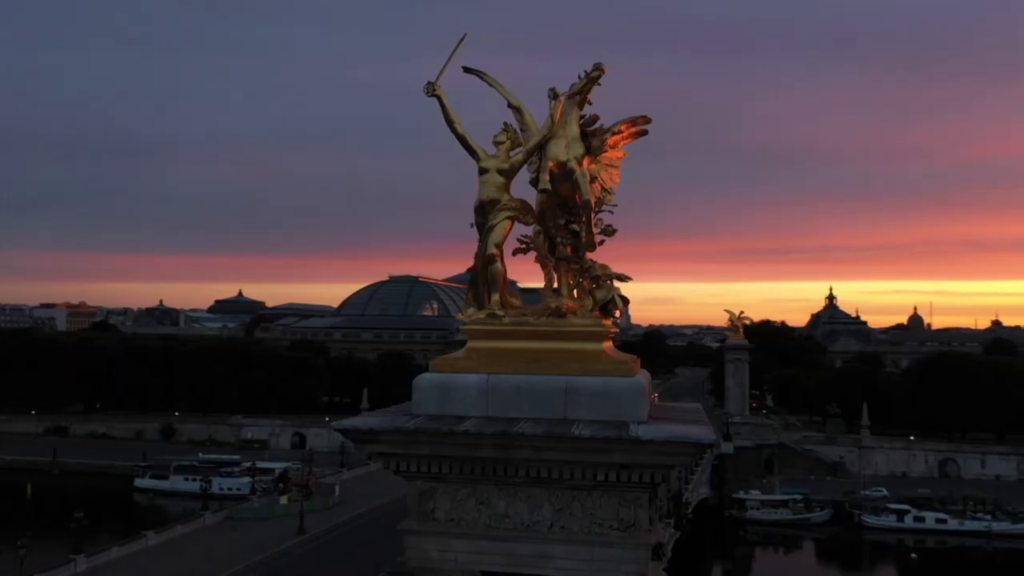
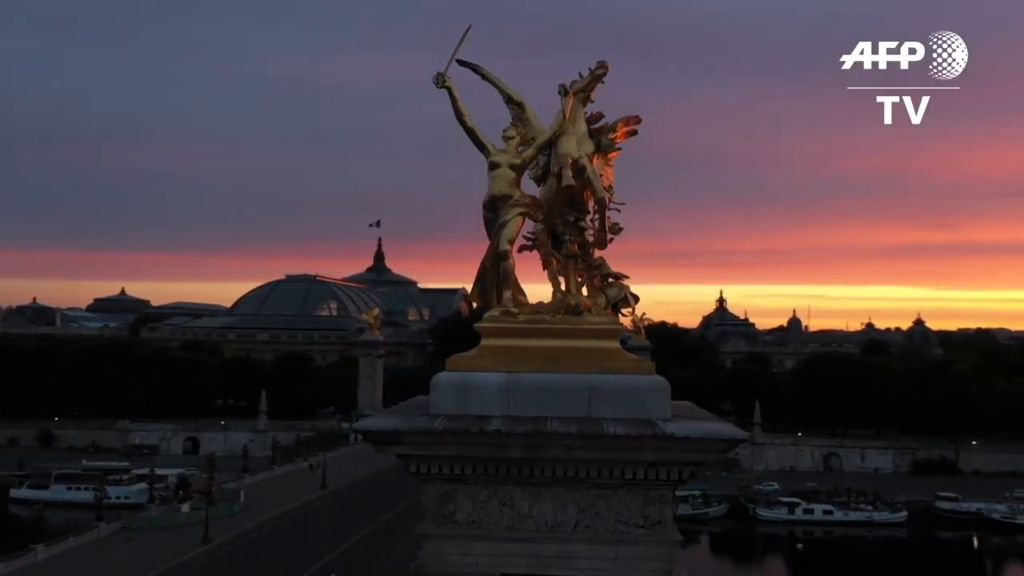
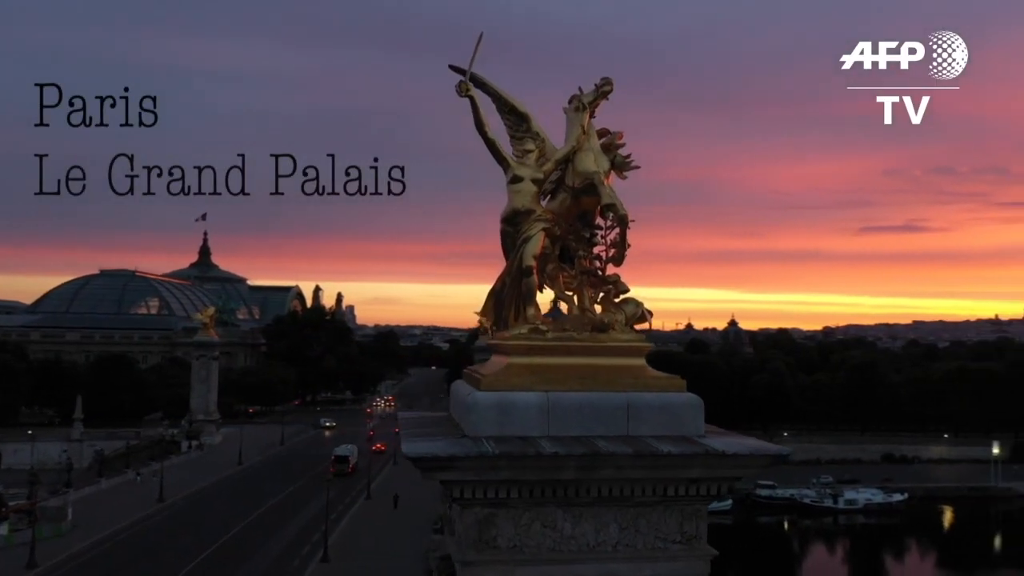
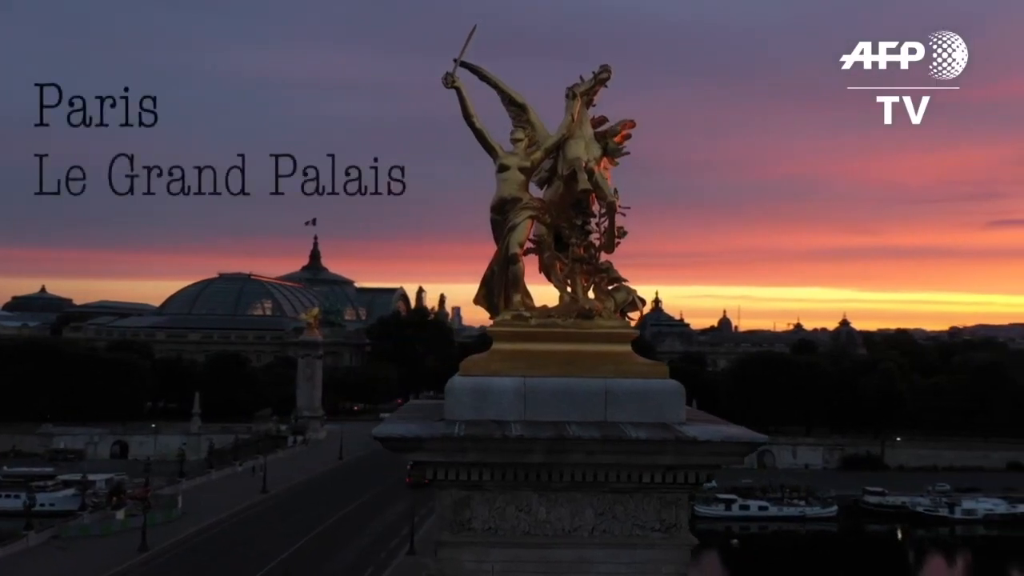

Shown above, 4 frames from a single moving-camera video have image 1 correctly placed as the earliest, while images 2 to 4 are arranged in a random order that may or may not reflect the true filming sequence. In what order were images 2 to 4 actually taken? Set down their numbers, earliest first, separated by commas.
2, 4, 3
